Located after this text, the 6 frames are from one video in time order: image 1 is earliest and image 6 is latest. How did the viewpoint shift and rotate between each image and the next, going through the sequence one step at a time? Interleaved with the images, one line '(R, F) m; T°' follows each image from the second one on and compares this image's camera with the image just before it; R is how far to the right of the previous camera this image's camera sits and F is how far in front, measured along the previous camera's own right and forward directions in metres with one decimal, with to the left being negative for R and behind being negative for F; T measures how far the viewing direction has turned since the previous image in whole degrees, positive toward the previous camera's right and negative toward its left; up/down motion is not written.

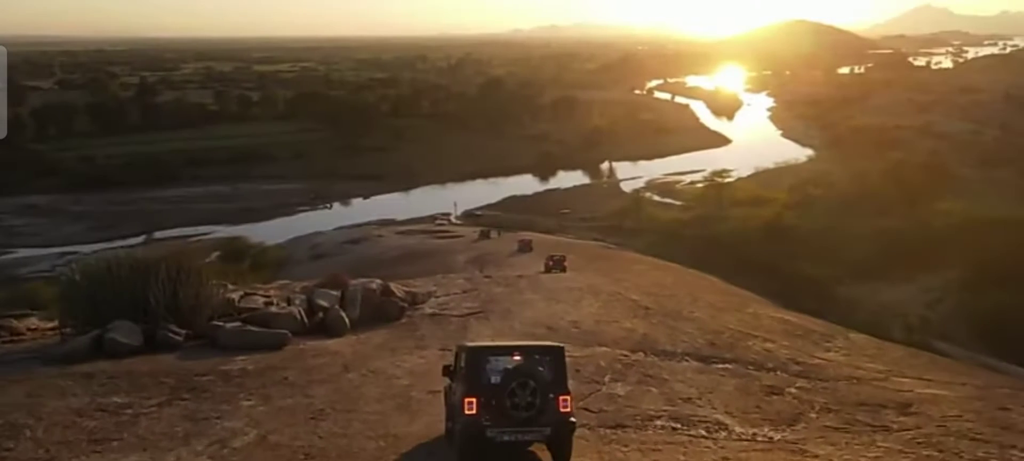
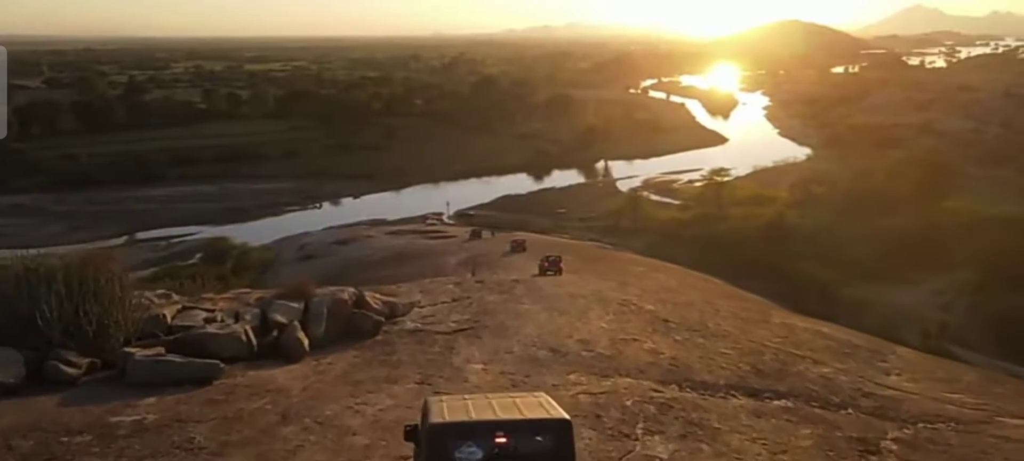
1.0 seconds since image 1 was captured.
(0.0, +1.4) m; 0°
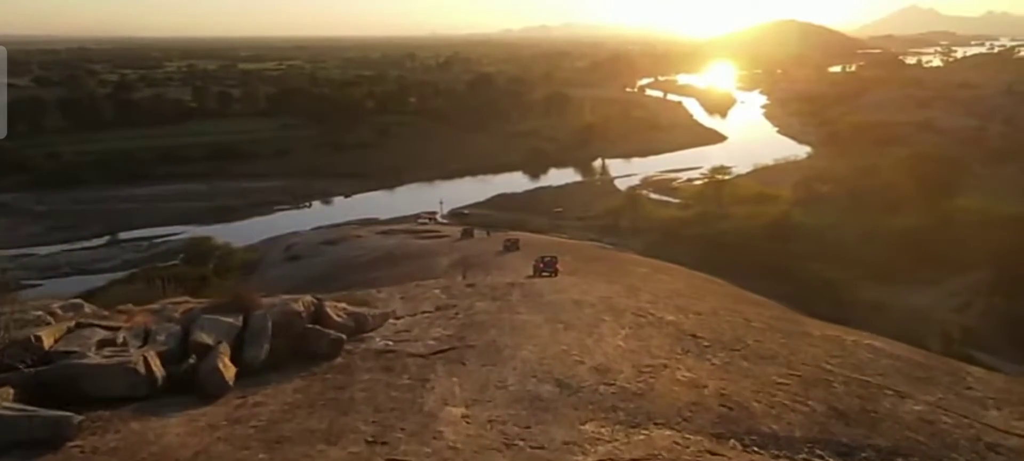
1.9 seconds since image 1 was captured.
(0.0, +1.5) m; 0°
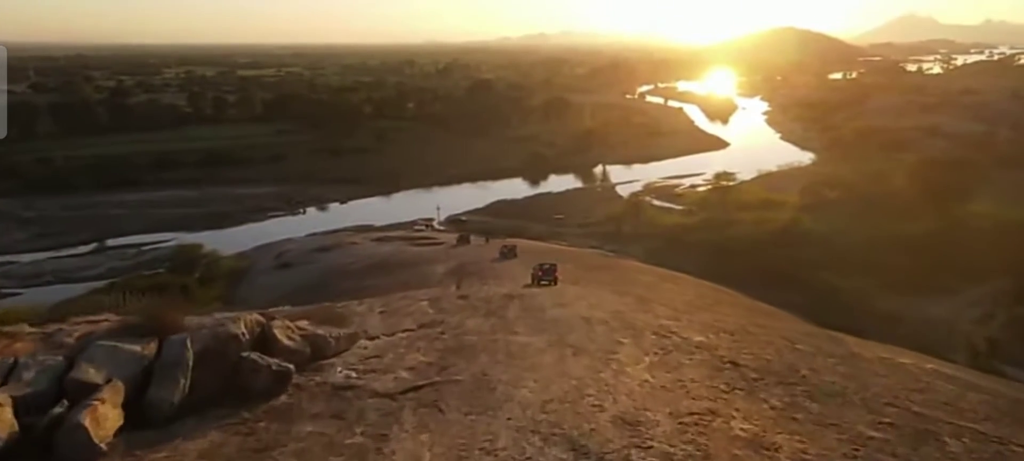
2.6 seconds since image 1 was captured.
(0.0, +1.3) m; 0°
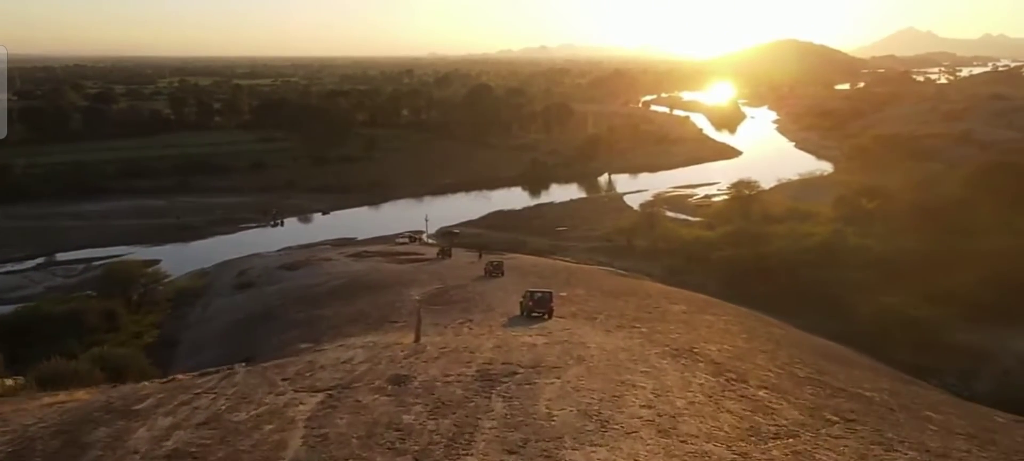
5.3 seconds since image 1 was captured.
(+0.1, +5.0) m; 0°
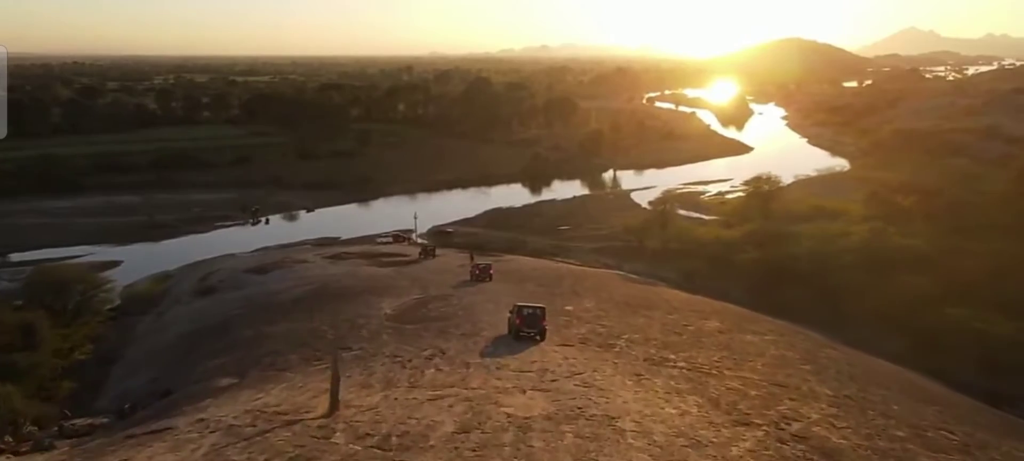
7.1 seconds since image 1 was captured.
(+0.2, +3.7) m; 0°
